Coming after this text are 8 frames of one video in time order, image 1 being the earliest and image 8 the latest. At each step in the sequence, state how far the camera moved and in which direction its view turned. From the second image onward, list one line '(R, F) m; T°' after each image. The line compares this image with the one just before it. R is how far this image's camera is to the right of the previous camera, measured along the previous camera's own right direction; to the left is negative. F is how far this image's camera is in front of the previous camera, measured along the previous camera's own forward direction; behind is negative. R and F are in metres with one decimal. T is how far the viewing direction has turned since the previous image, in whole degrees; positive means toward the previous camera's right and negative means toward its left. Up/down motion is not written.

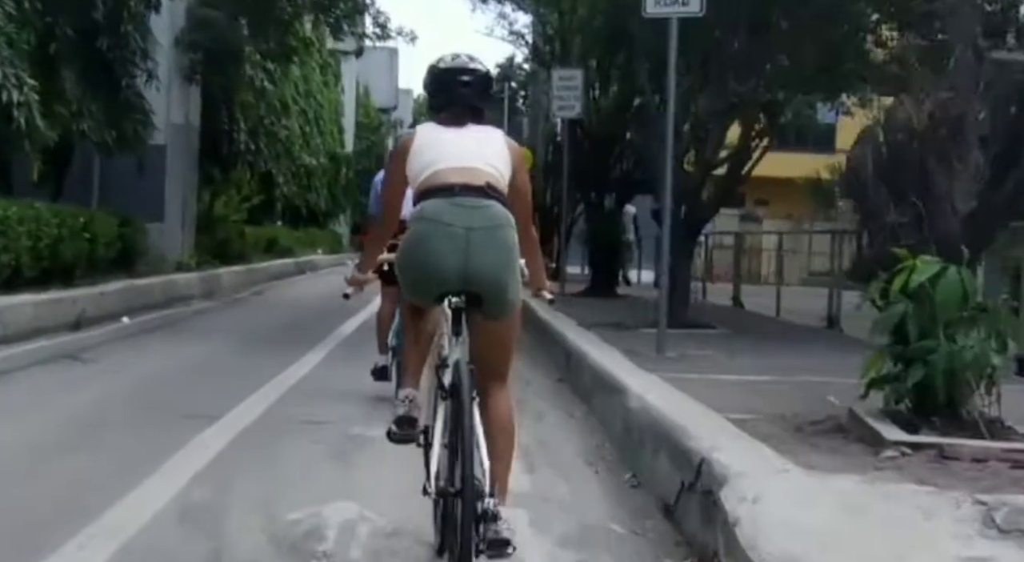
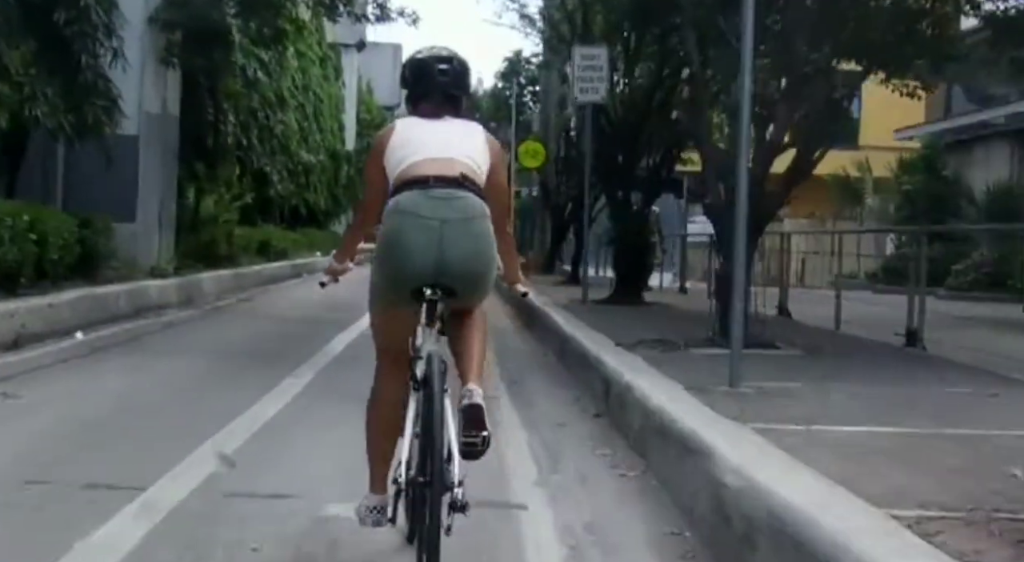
(-0.1, +2.4) m; 0°
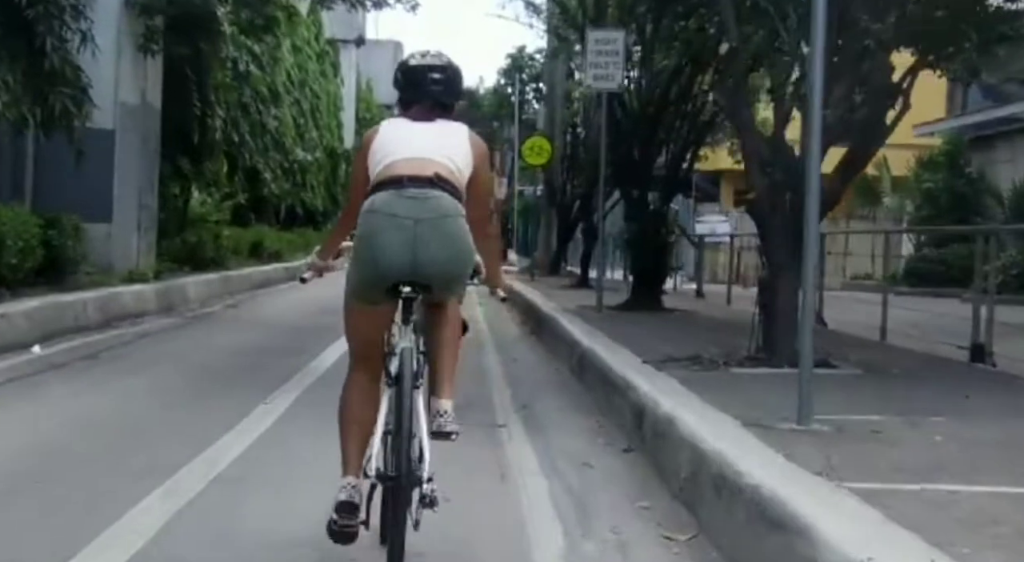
(-0.1, +1.5) m; 0°
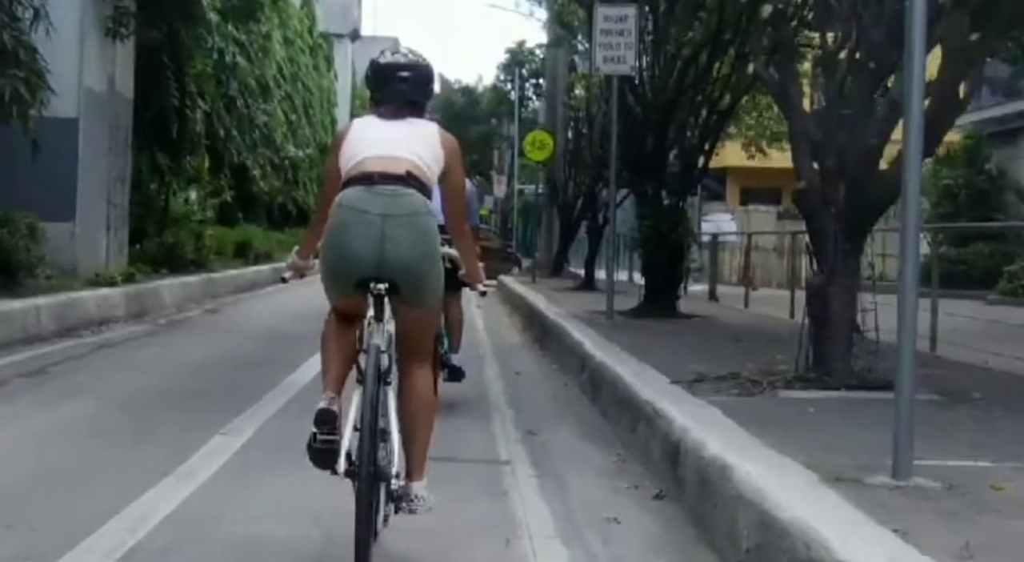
(0.0, +1.5) m; 0°
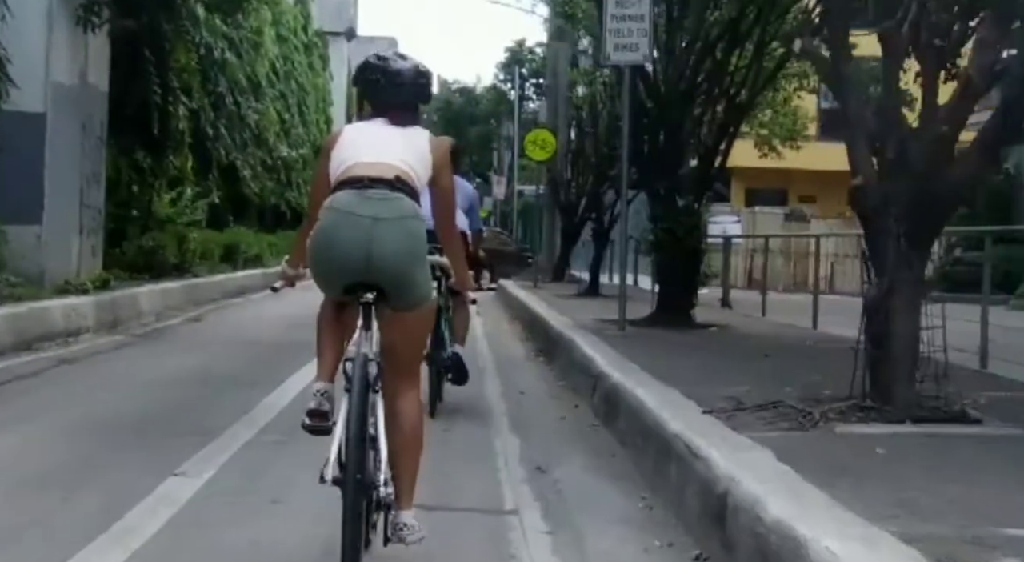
(0.0, +1.2) m; 0°
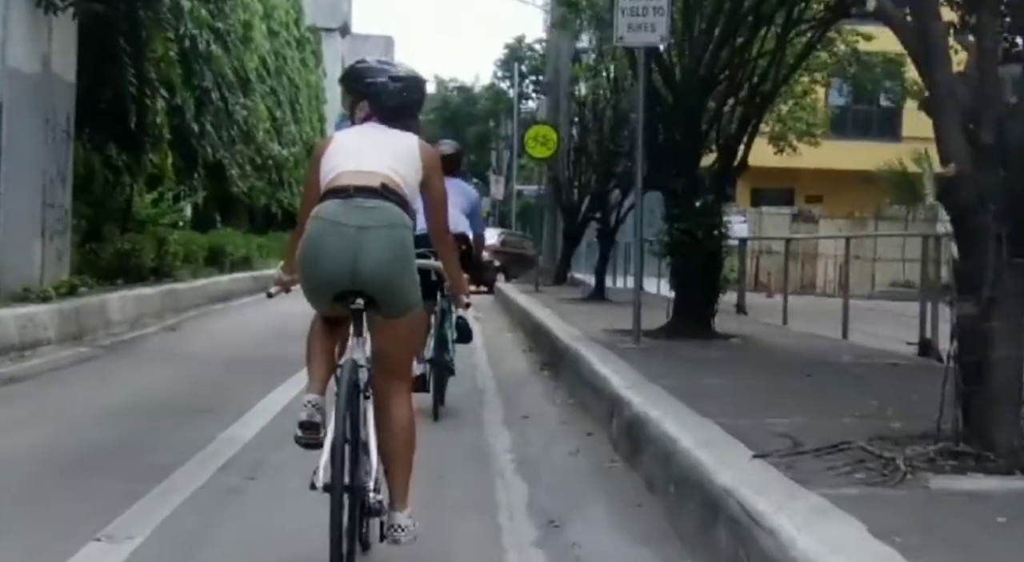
(0.0, +1.4) m; 0°
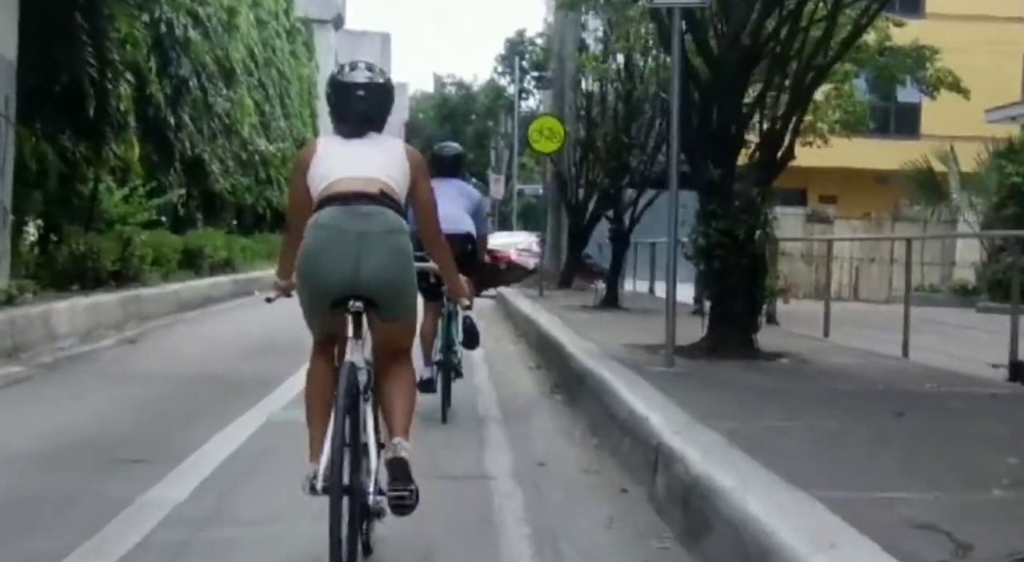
(-0.1, +2.1) m; 0°
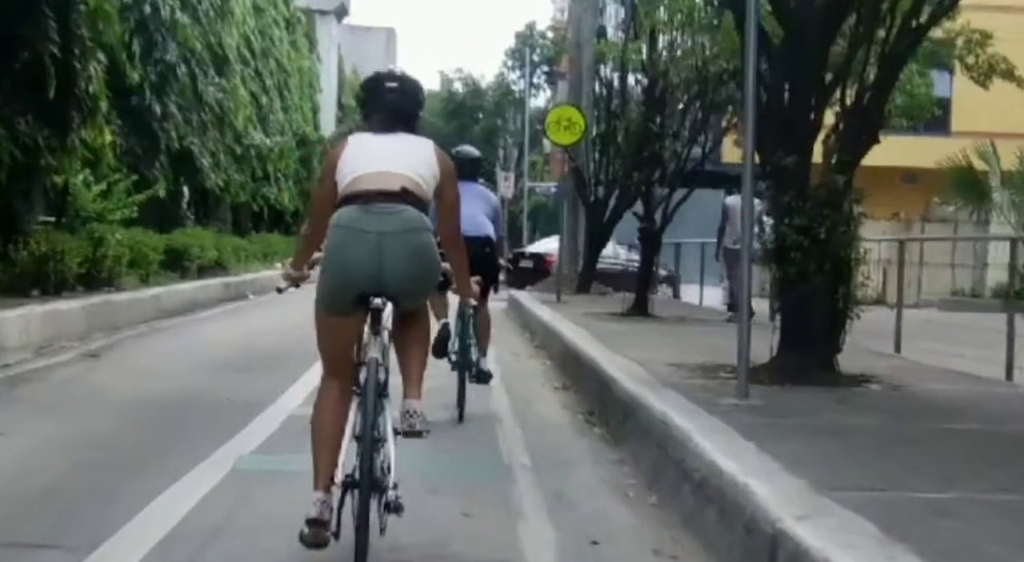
(-0.2, +2.1) m; 0°
